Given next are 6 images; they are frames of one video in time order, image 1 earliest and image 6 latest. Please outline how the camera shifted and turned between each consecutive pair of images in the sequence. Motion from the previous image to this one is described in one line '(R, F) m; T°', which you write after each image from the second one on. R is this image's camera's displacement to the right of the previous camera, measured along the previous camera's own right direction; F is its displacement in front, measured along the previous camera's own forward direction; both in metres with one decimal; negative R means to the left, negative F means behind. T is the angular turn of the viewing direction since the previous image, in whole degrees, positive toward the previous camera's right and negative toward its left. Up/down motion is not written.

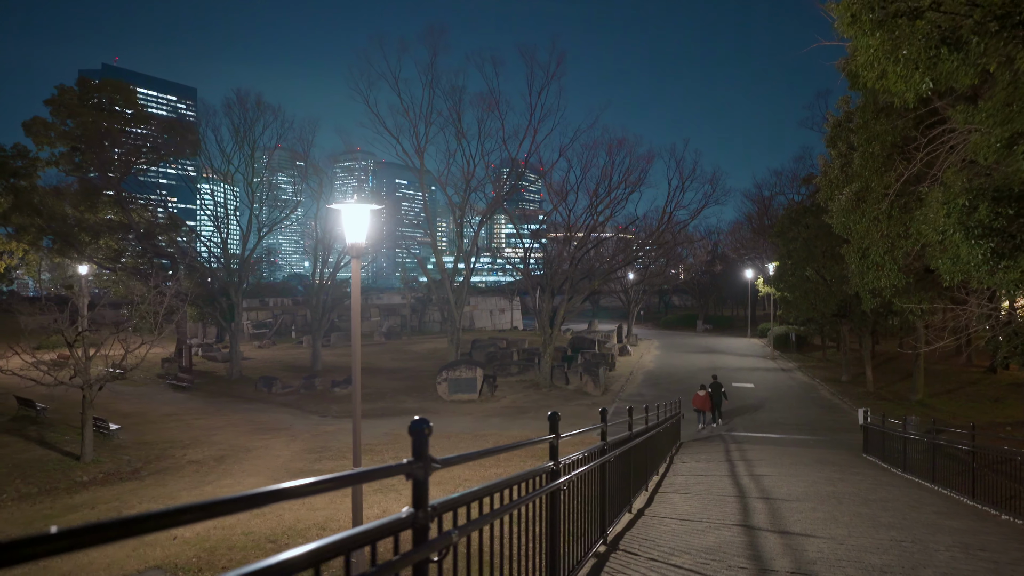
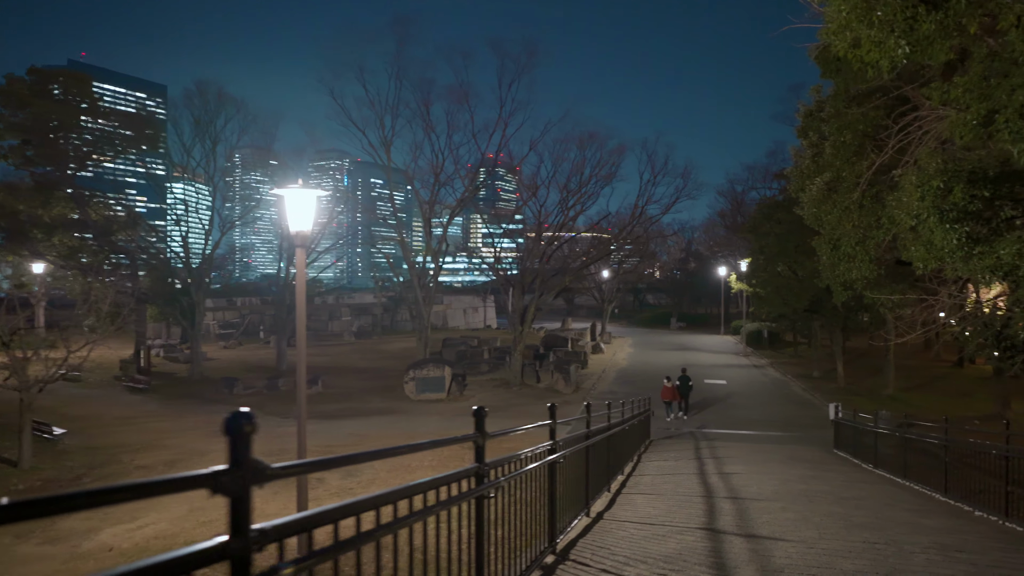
(+0.2, +0.5) m; +2°
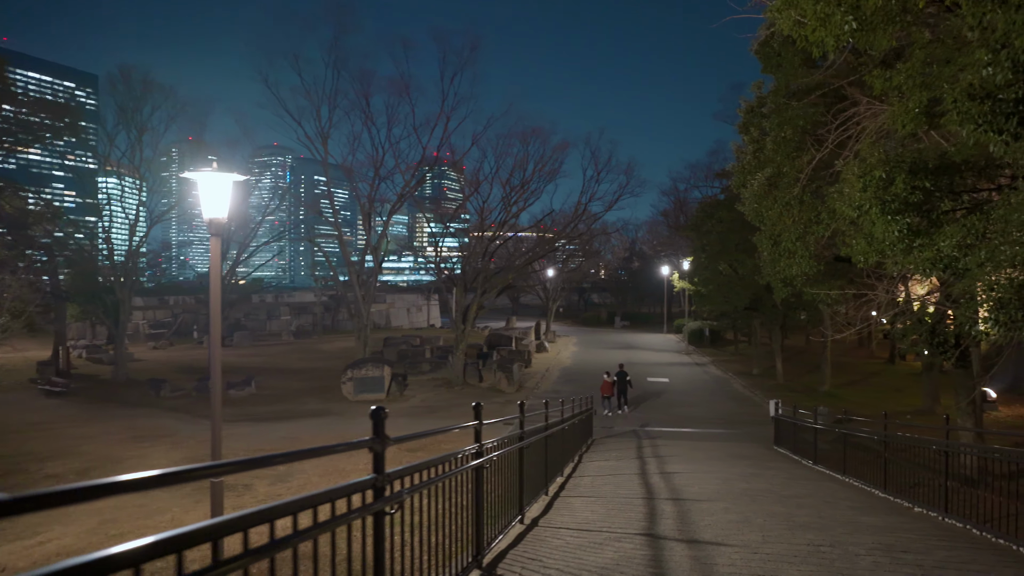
(+0.1, +0.4) m; +4°
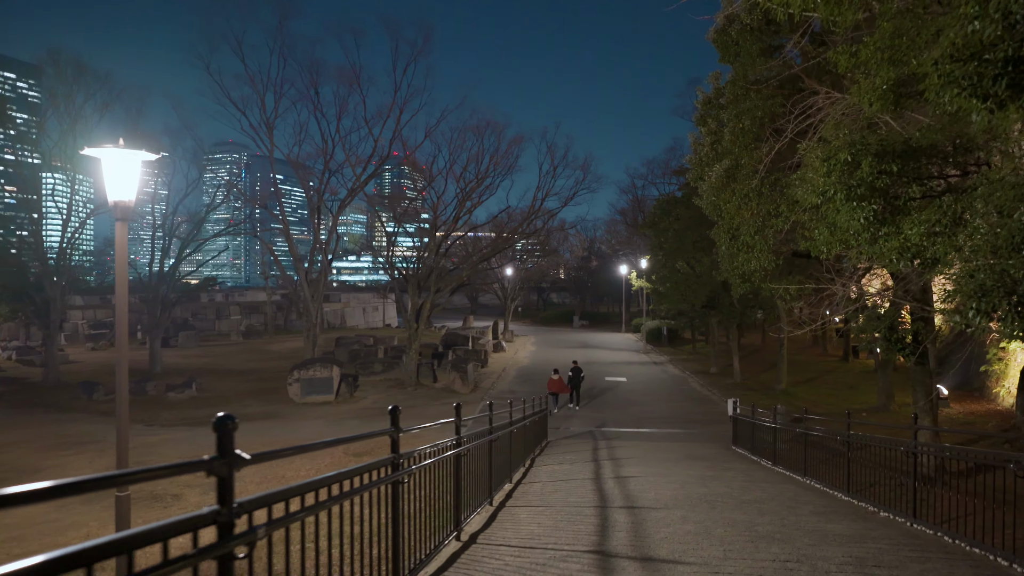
(+0.2, +0.6) m; +3°
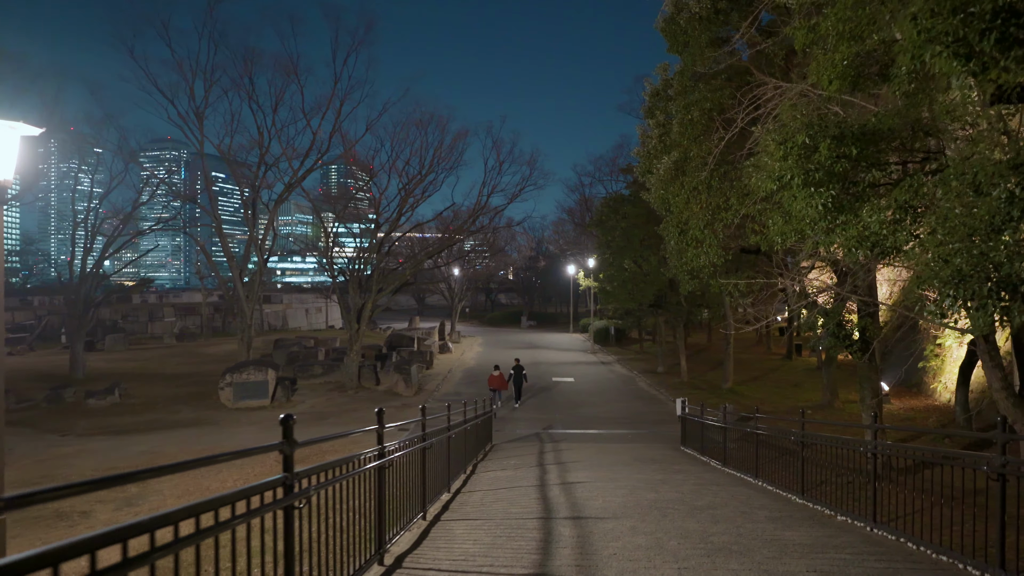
(+0.1, +0.6) m; +4°
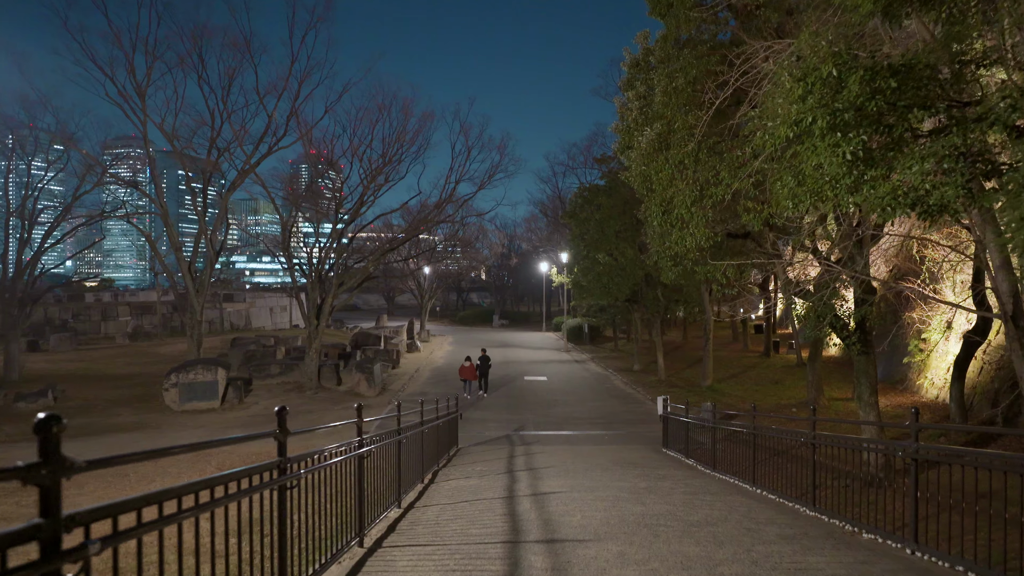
(+0.1, +1.2) m; +2°
